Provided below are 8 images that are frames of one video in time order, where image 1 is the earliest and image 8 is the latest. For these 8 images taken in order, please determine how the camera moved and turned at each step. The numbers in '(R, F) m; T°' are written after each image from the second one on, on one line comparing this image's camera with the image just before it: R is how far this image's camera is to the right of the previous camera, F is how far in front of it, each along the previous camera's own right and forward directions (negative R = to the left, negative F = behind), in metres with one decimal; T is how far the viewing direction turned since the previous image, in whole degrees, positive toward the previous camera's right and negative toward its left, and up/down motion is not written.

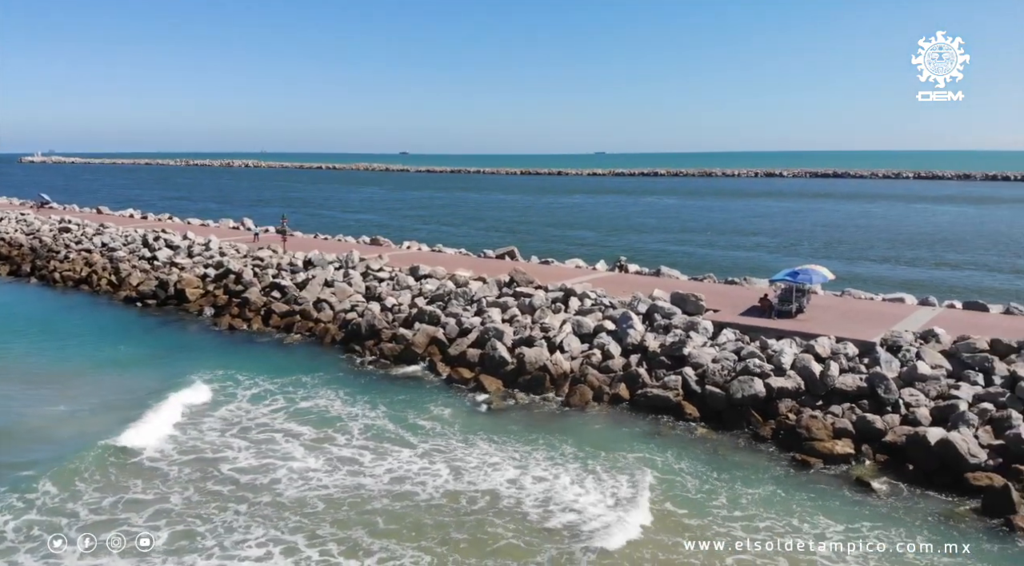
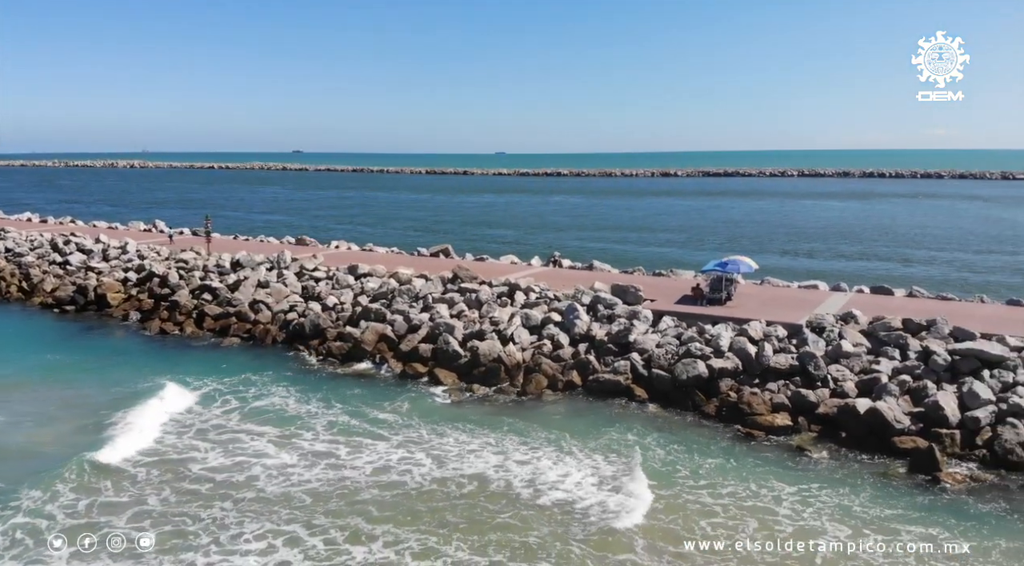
(-1.0, -0.4) m; +8°
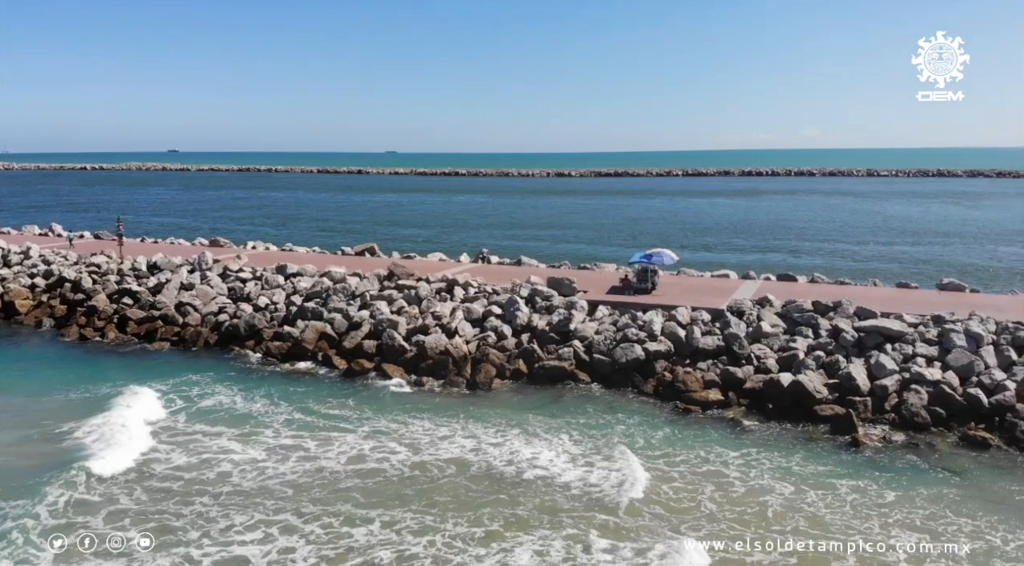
(-1.0, -0.5) m; +8°
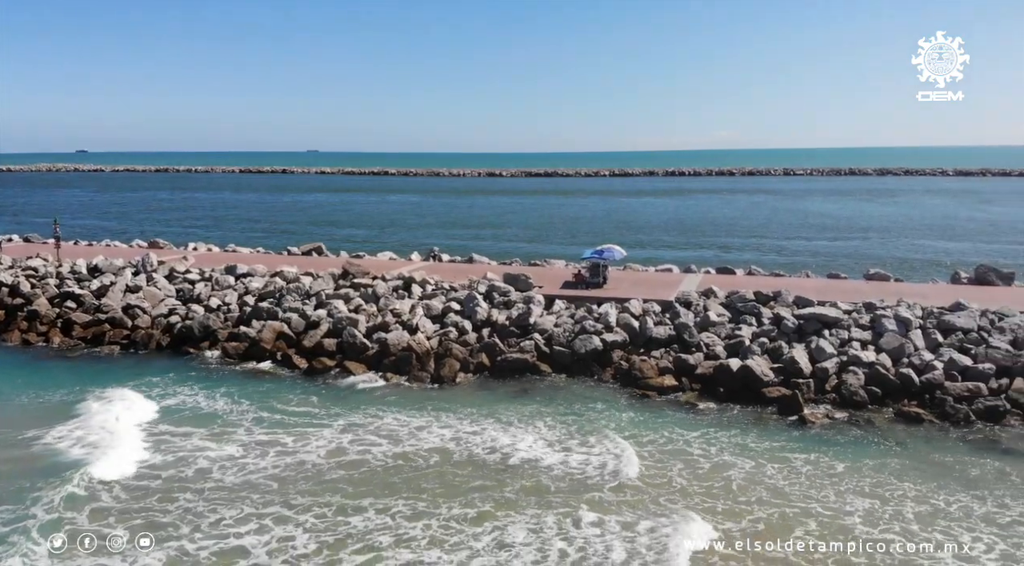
(-0.7, -0.4) m; +6°
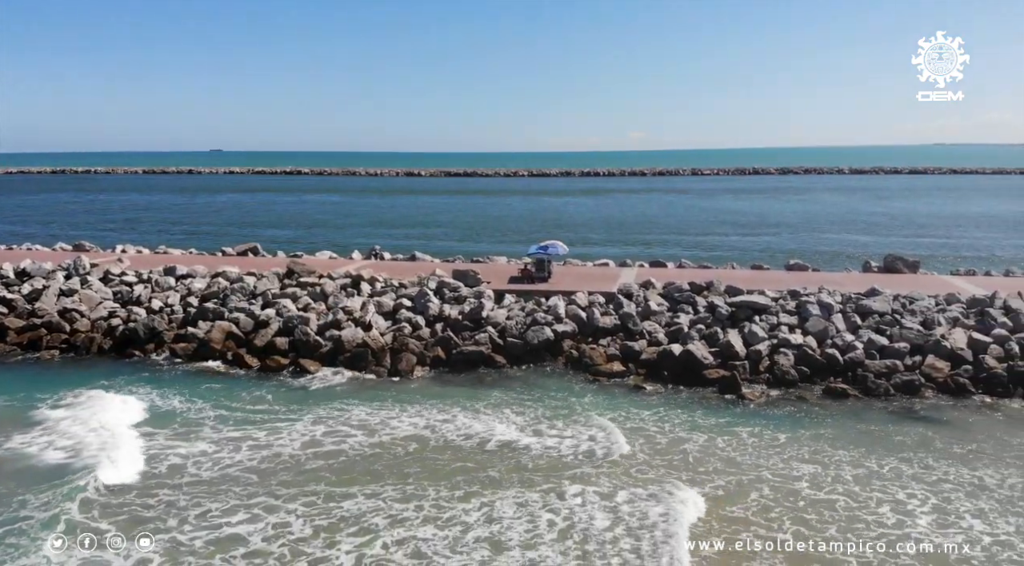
(-0.8, -0.5) m; +6°
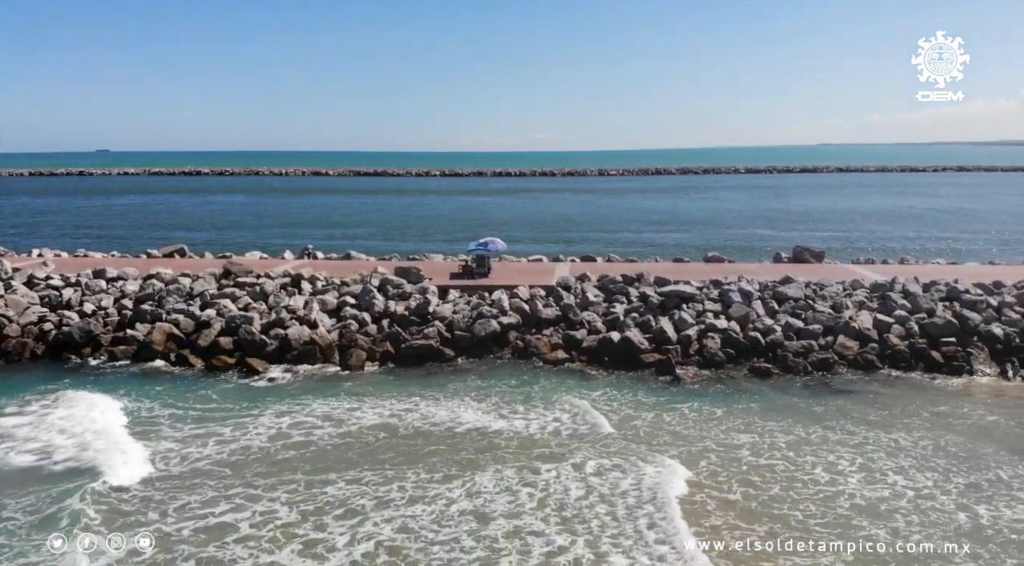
(-0.8, -0.6) m; +7°
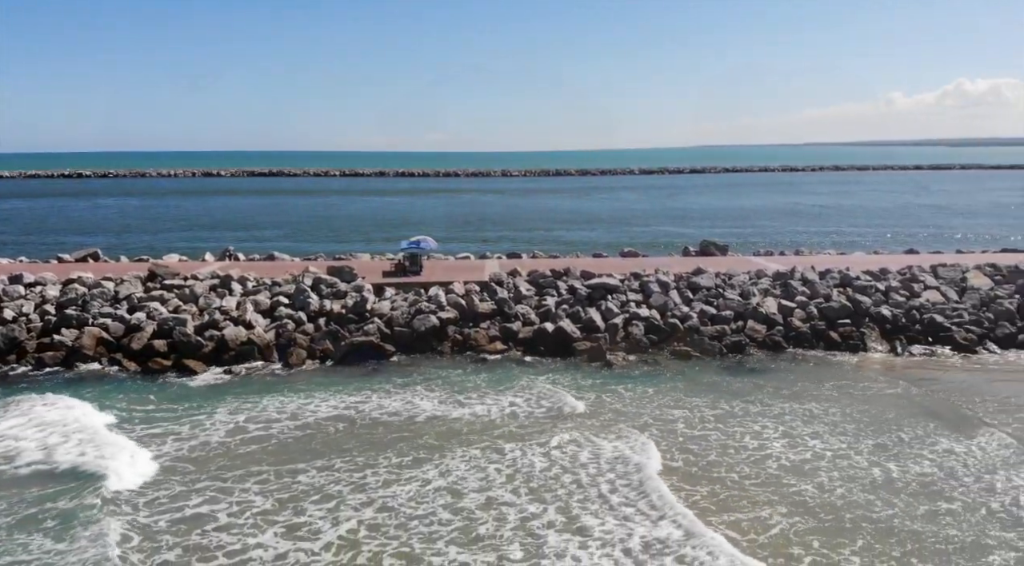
(-0.8, -0.6) m; +8°
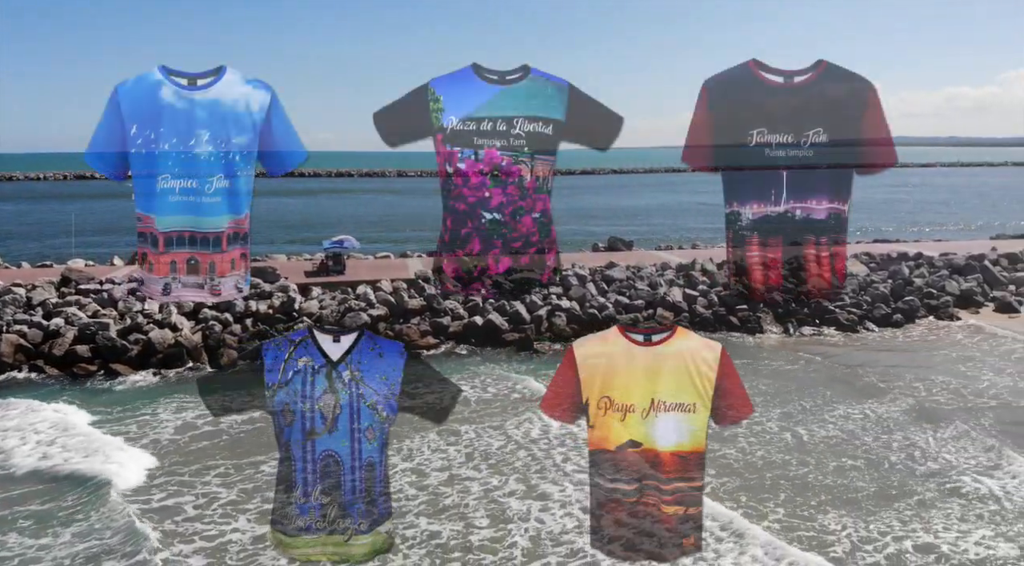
(-0.8, -0.6) m; +8°
